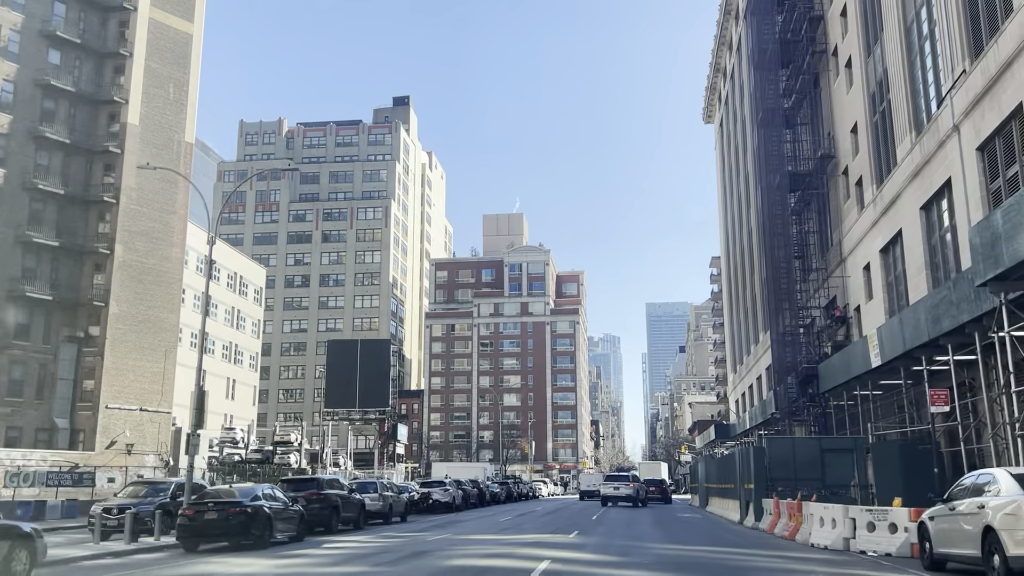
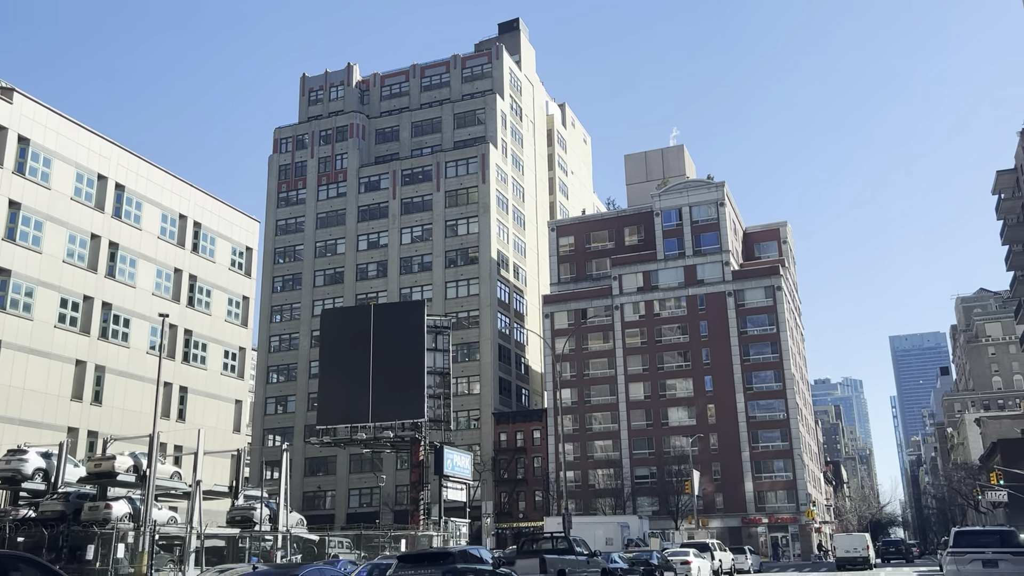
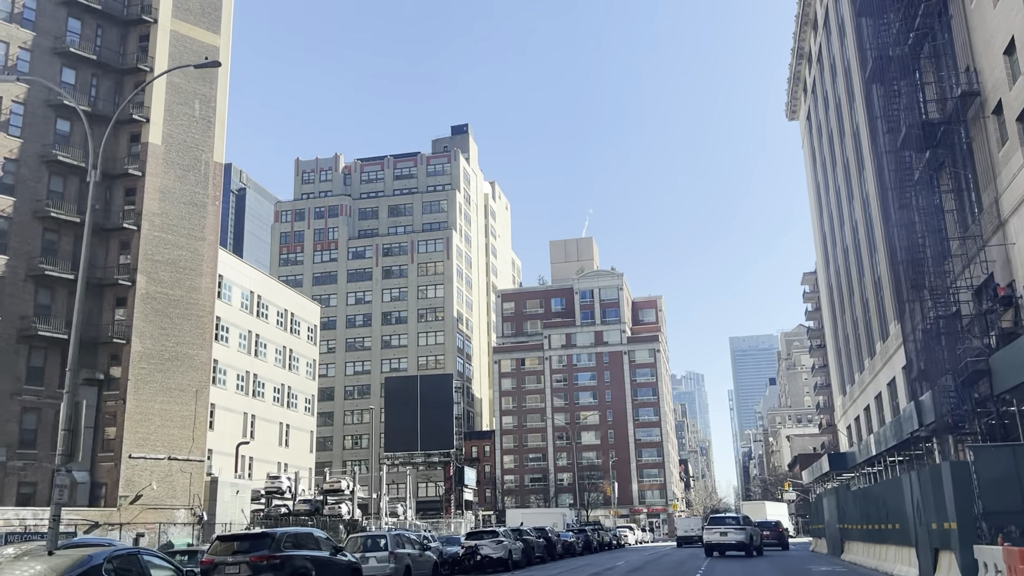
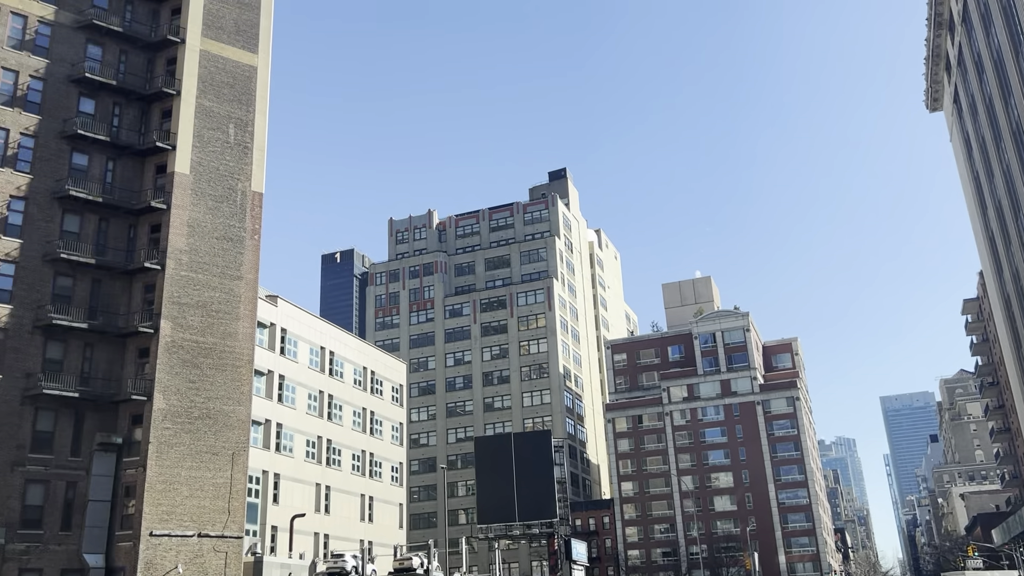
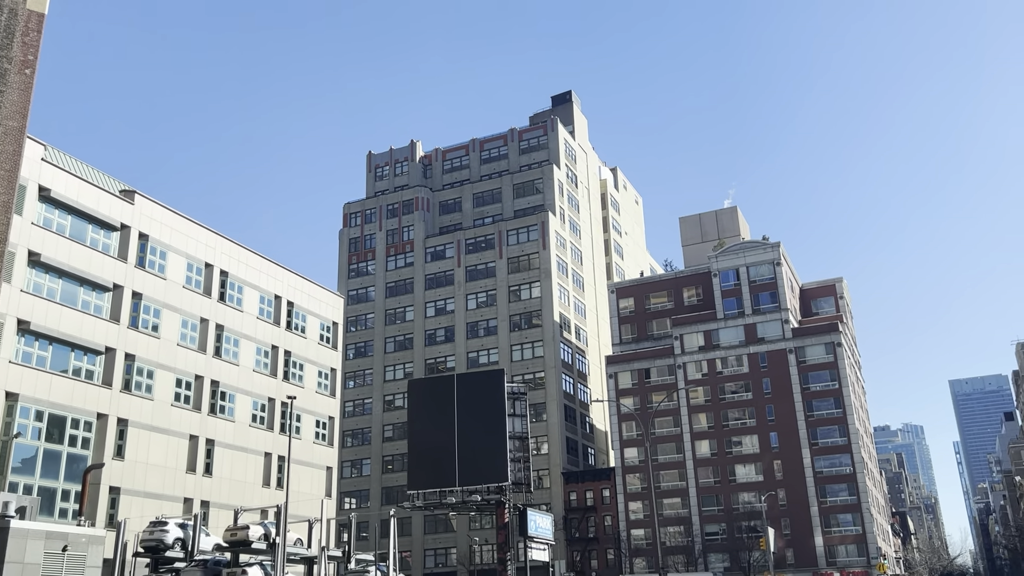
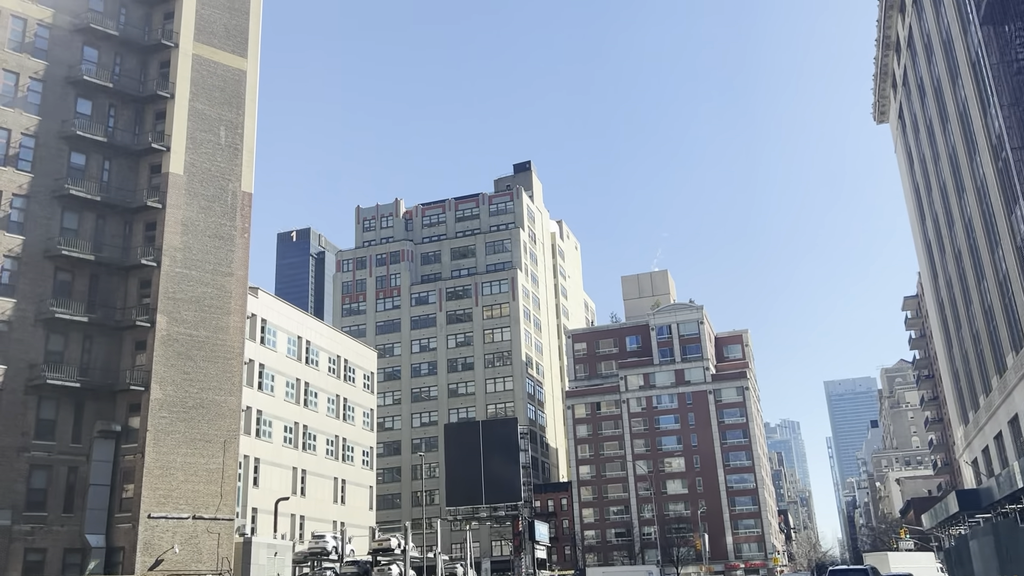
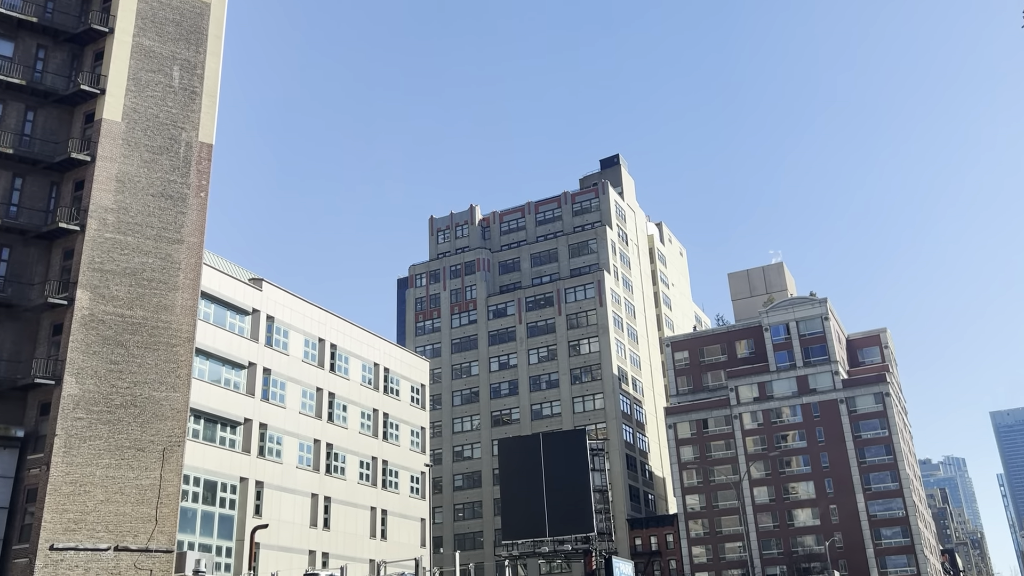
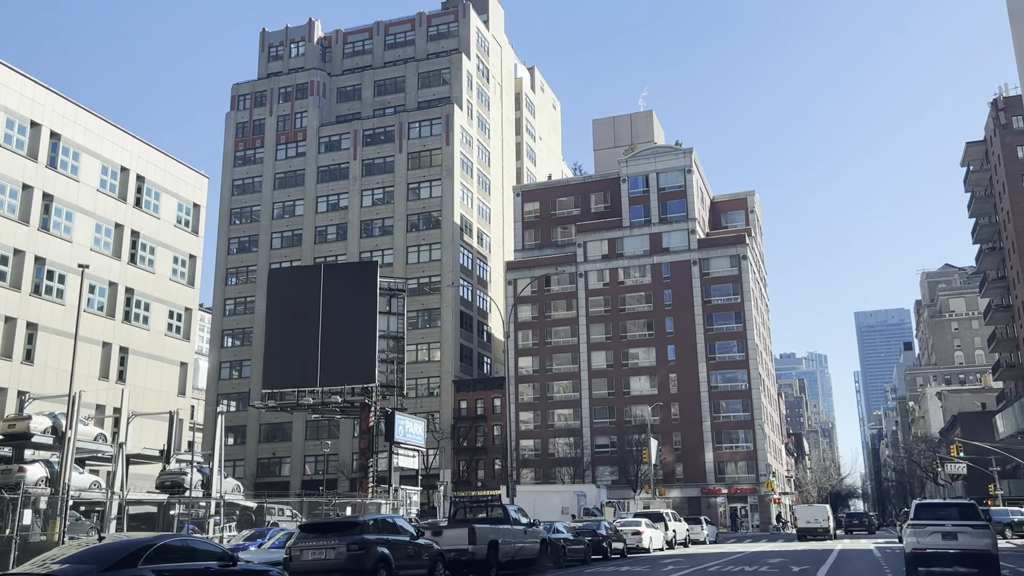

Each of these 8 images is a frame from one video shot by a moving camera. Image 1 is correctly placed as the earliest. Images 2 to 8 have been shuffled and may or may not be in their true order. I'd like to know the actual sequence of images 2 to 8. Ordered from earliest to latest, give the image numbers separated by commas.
3, 6, 4, 7, 5, 2, 8
